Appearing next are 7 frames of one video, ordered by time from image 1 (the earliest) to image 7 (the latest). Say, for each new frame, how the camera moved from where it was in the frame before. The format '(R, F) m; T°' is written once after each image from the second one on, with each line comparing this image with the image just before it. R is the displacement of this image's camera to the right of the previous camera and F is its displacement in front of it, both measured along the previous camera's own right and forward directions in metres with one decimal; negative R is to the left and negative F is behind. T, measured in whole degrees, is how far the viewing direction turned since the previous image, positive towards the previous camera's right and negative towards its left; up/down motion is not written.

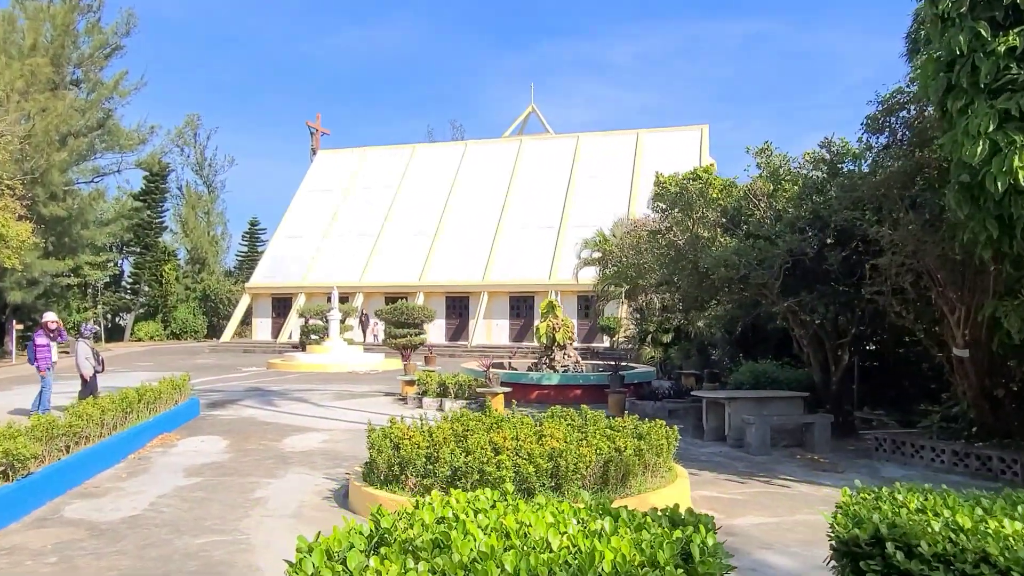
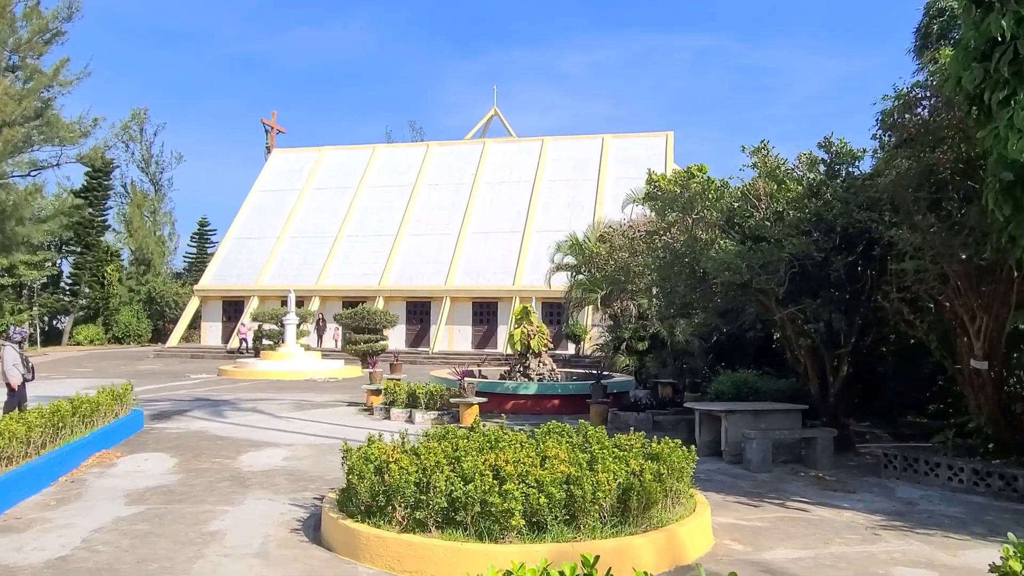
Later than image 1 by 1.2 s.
(-0.4, +0.9) m; +3°
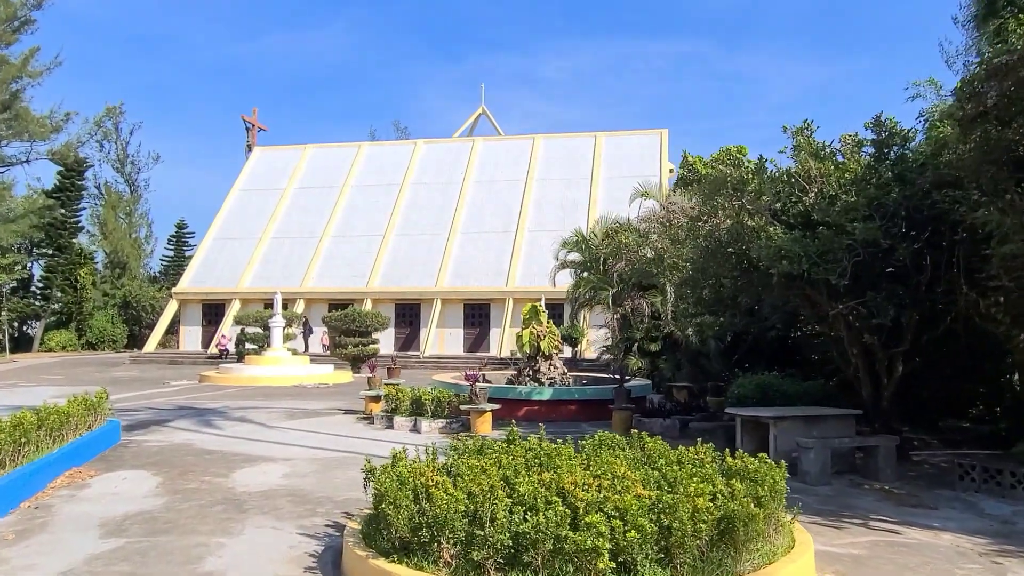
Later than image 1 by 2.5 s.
(-0.5, +1.1) m; +1°
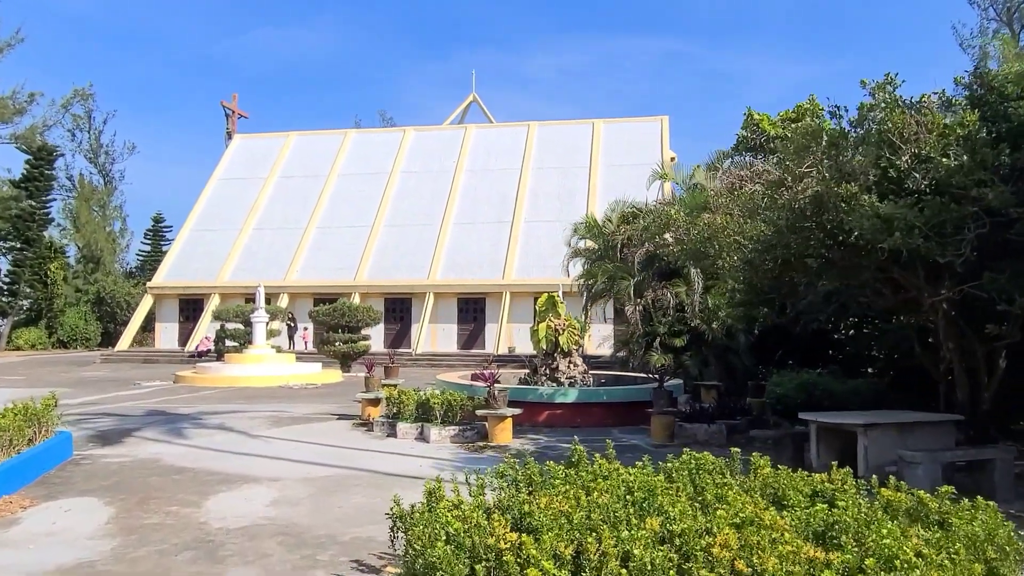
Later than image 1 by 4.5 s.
(-0.5, +1.6) m; +1°
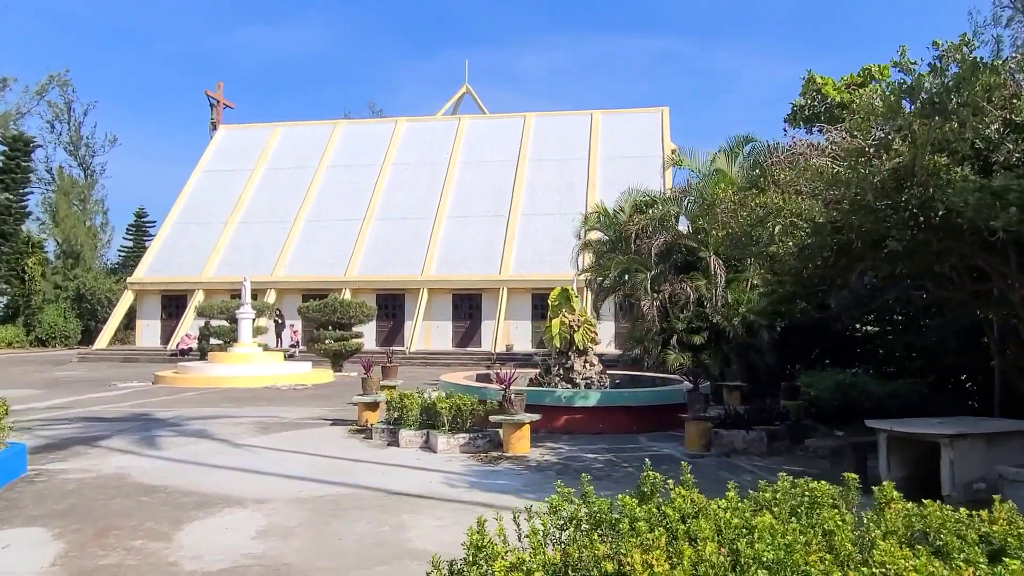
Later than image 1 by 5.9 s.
(-0.3, +1.1) m; +1°
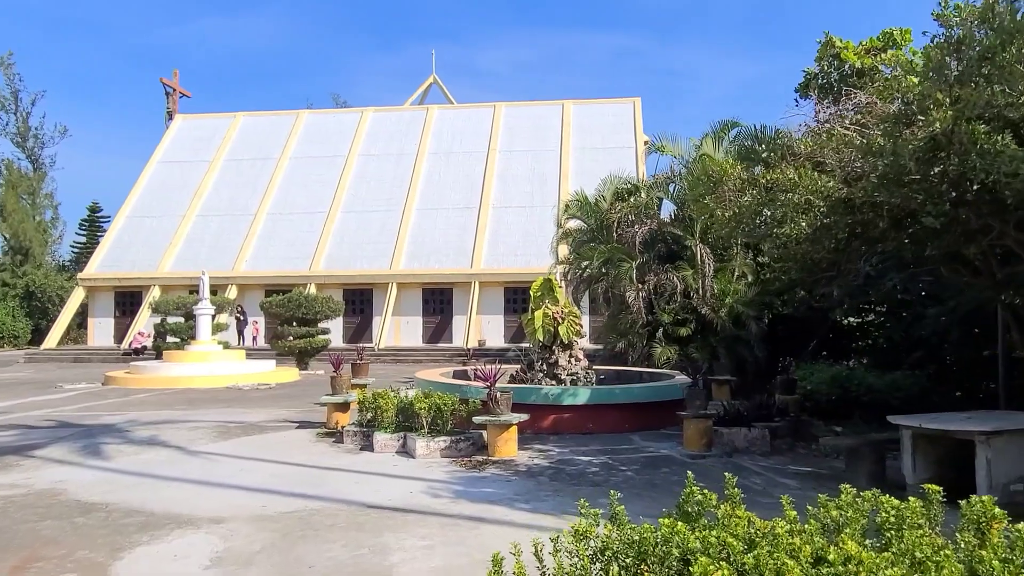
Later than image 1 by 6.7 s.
(-0.2, +0.8) m; +2°
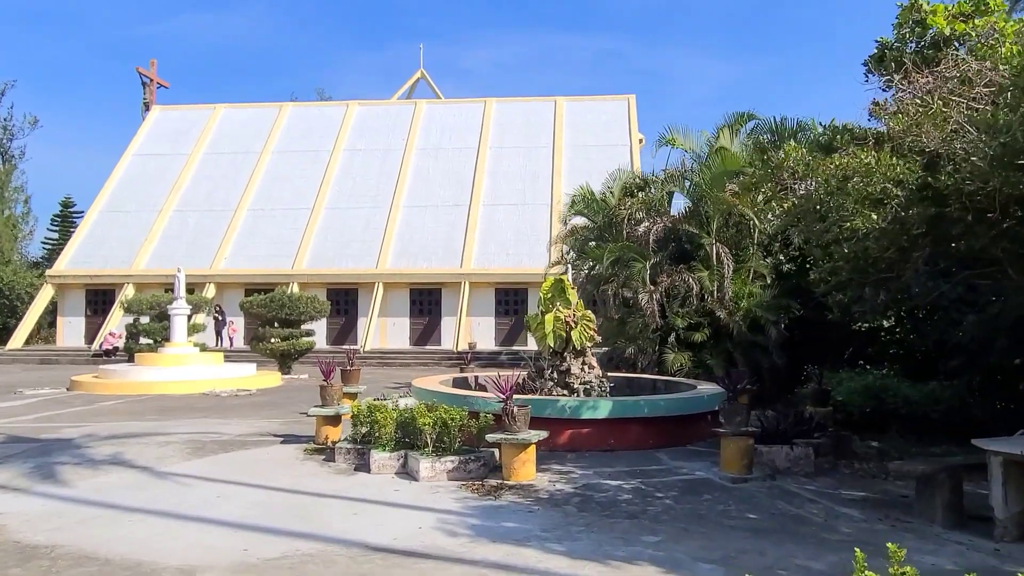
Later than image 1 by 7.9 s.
(-0.3, +1.0) m; +1°
